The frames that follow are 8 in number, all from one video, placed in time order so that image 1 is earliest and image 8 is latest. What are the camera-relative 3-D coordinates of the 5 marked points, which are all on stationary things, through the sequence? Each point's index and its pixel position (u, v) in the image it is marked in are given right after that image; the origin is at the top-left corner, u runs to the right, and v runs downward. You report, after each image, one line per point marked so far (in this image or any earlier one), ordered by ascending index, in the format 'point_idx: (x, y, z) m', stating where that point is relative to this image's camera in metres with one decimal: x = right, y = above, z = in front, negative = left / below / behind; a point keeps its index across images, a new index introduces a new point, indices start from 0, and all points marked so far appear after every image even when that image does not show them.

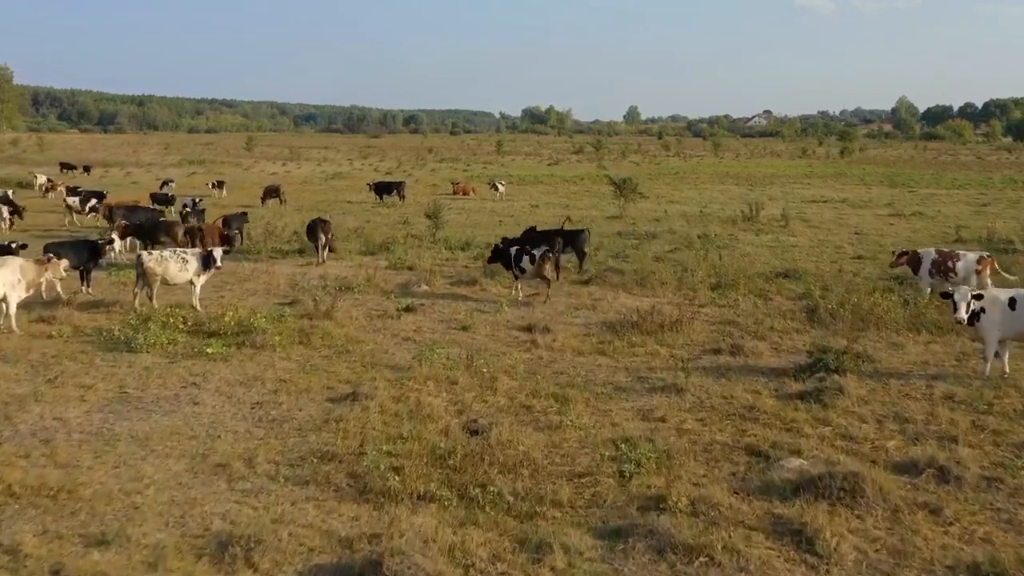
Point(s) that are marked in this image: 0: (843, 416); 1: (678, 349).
0: (+3.3, -1.3, +7.3) m
1: (+2.3, -0.8, +10.0) m
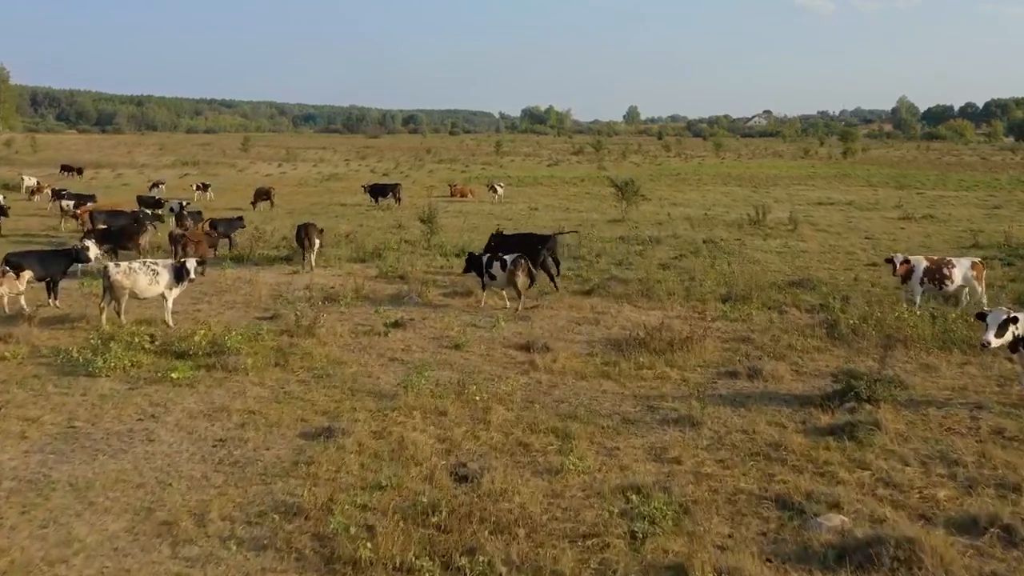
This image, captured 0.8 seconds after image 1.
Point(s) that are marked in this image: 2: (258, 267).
0: (+3.2, -1.5, +6.5) m
1: (+2.2, -1.1, +9.2) m
2: (-5.8, +0.5, +17.0) m
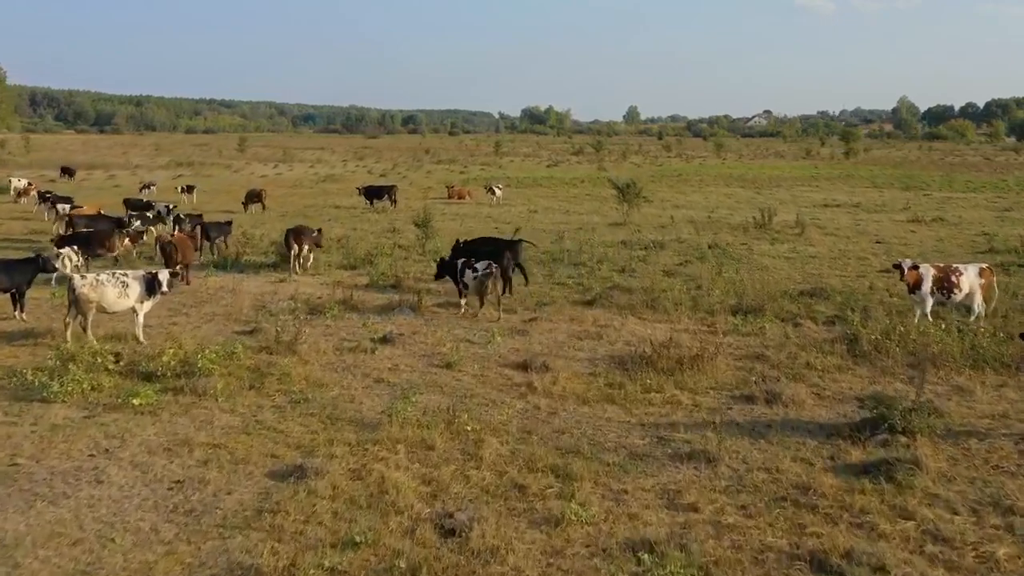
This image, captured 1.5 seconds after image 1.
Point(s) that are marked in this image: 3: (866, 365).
0: (+3.2, -1.7, +5.7) m
1: (+2.2, -1.2, +8.4) m
2: (-5.9, +0.3, +16.2) m
3: (+4.6, -1.0, +9.6) m
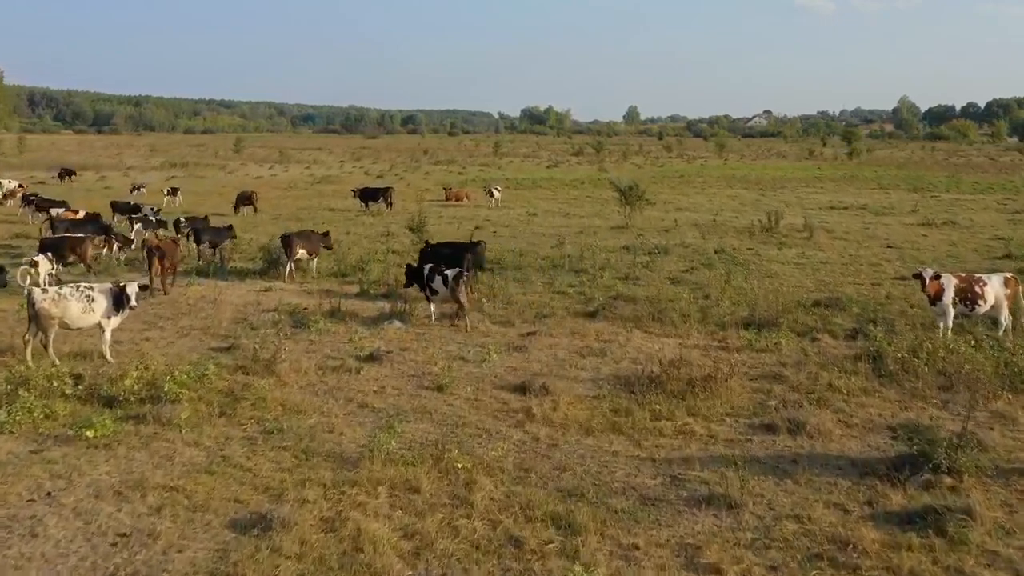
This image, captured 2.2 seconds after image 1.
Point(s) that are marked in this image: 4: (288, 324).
0: (+3.1, -1.8, +4.9) m
1: (+2.1, -1.4, +7.6) m
2: (-5.9, +0.1, +15.4) m
3: (+4.6, -1.2, +8.8) m
4: (-3.5, -0.6, +11.7) m
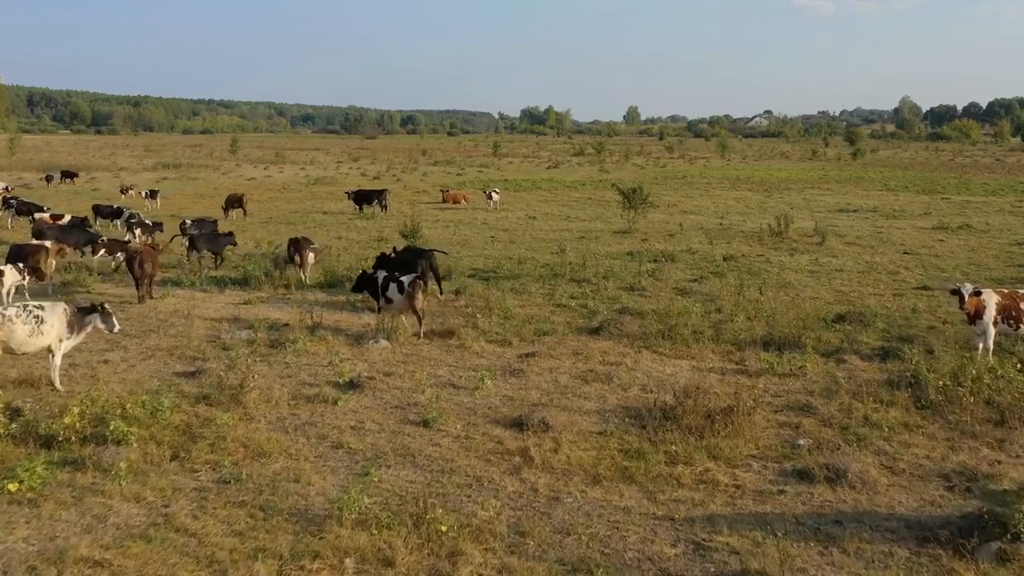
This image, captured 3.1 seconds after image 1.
0: (+3.1, -2.1, +3.9) m
1: (+2.1, -1.6, +6.6) m
2: (-5.9, -0.1, +14.4) m
3: (+4.5, -1.4, +7.8) m
4: (-3.6, -0.8, +10.7) m
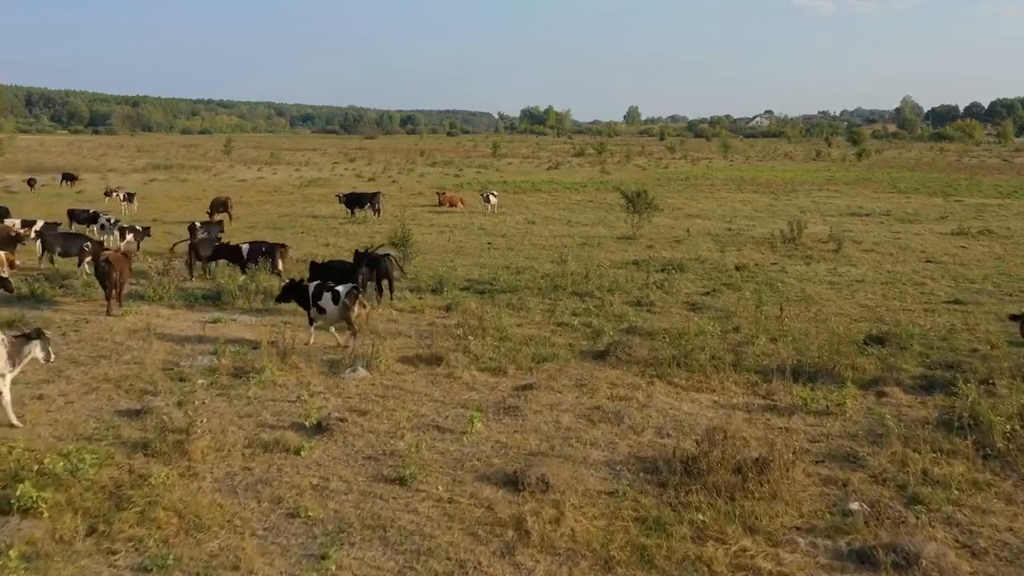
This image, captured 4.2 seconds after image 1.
0: (+3.0, -2.3, +2.7) m
1: (+2.0, -1.9, +5.4) m
2: (-6.0, -0.4, +13.2) m
3: (+4.4, -1.7, +6.6) m
4: (-3.7, -1.1, +9.5) m
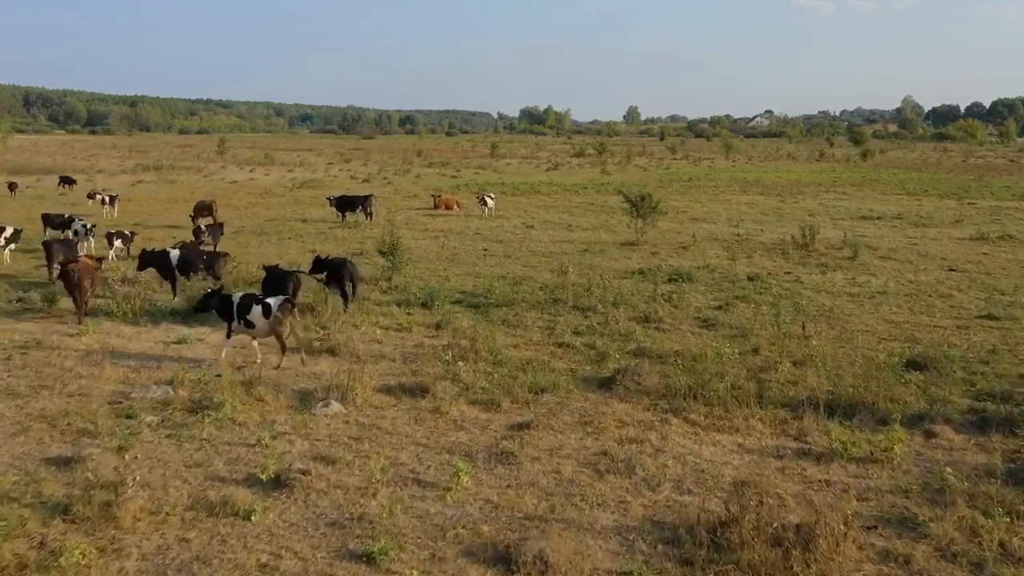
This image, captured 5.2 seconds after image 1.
0: (+3.0, -2.6, +1.5) m
1: (+2.0, -2.2, +4.2) m
2: (-6.1, -0.6, +12.0) m
3: (+4.4, -1.9, +5.4) m
4: (-3.7, -1.3, +8.3) m
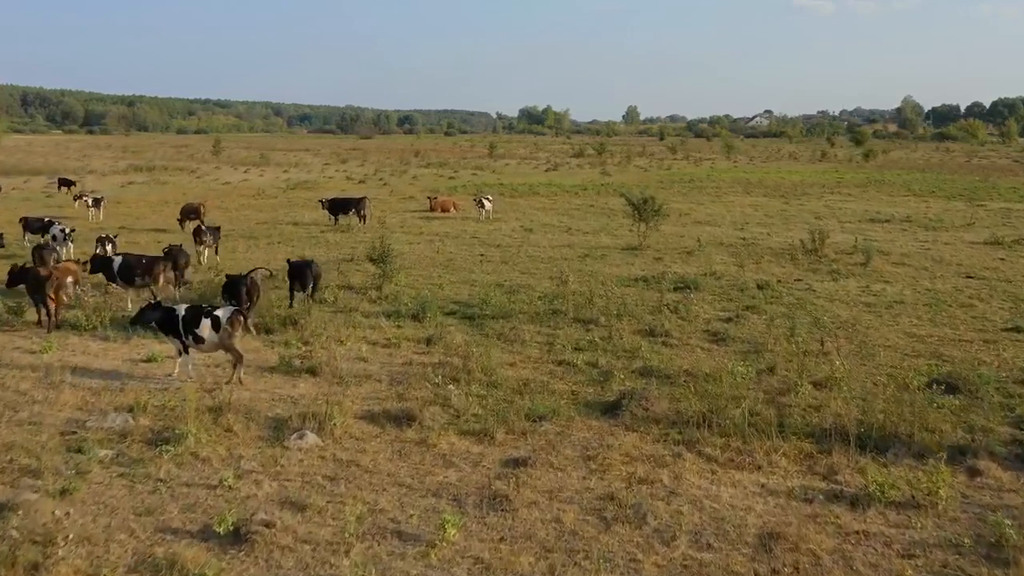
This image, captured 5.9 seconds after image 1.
0: (+2.9, -2.8, +0.7) m
1: (+1.9, -2.4, +3.4) m
2: (-6.1, -0.8, +11.2) m
3: (+4.3, -2.1, +4.6) m
4: (-3.8, -1.5, +7.5) m
